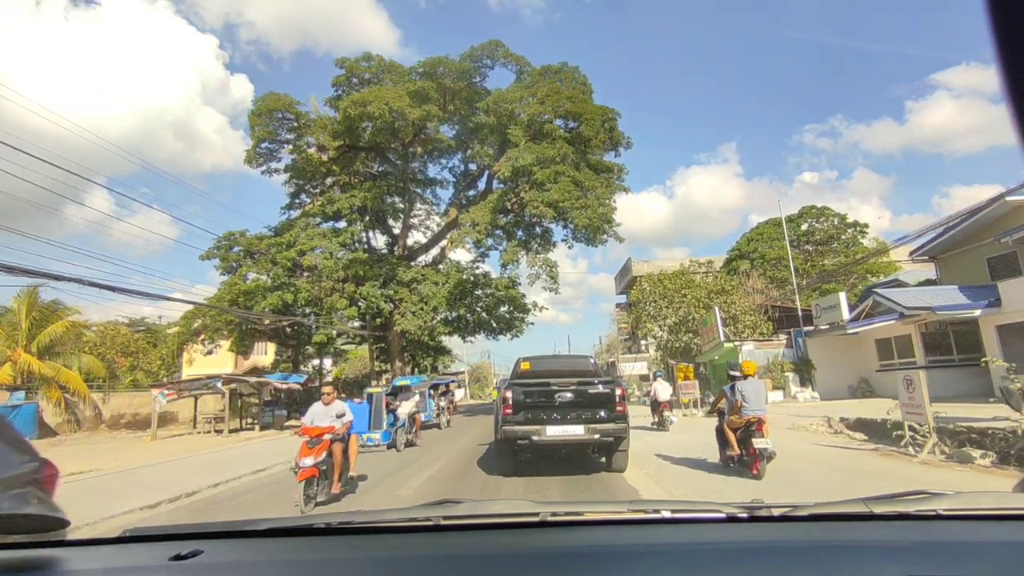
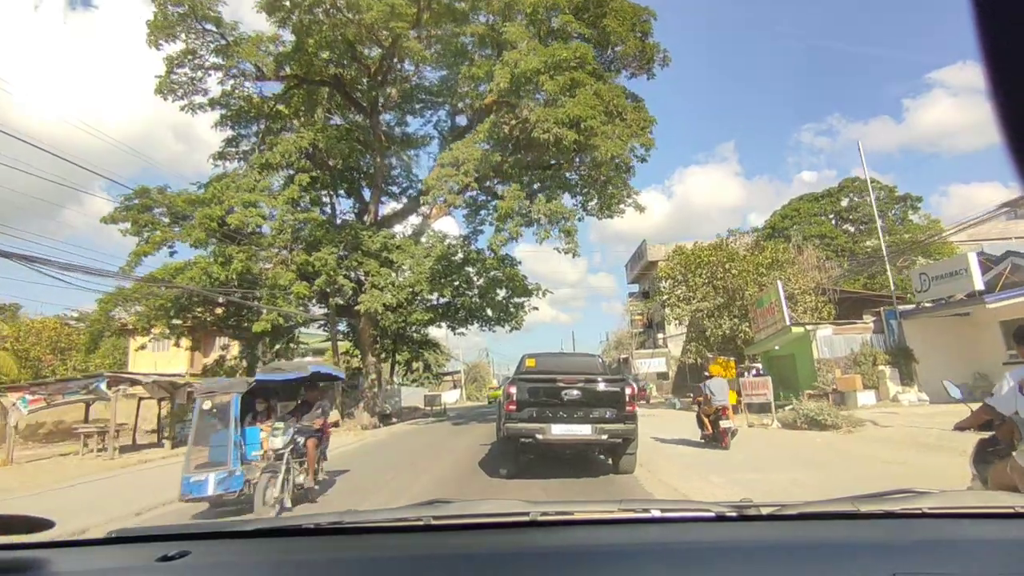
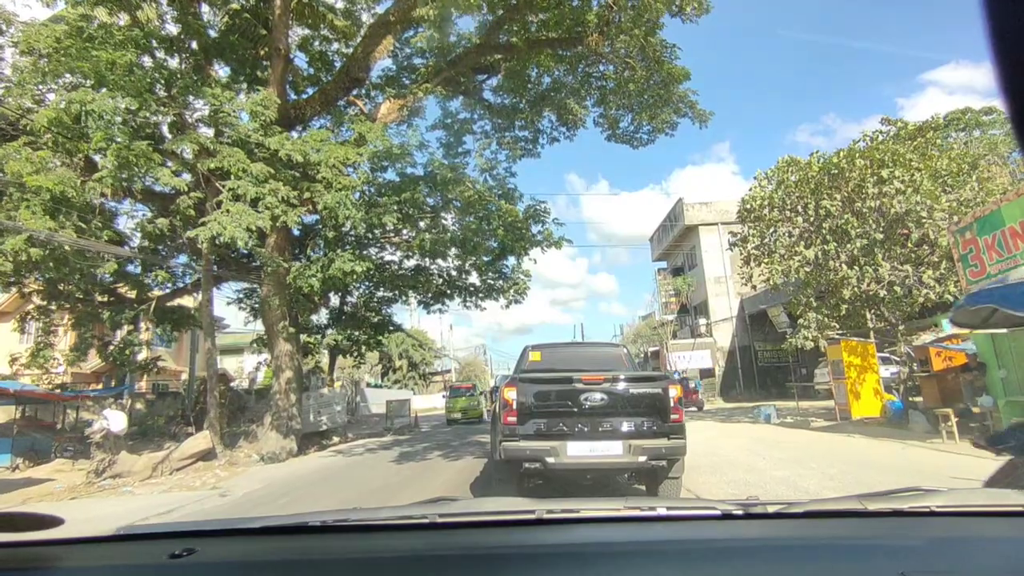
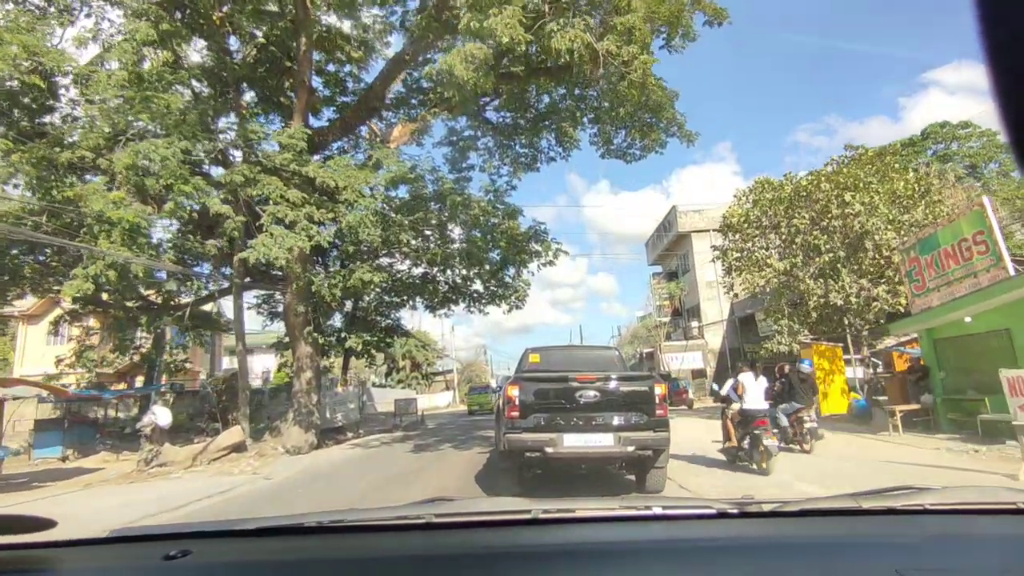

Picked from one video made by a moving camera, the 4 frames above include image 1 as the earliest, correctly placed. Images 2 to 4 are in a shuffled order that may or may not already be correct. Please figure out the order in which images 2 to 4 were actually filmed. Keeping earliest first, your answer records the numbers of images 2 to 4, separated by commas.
2, 4, 3
